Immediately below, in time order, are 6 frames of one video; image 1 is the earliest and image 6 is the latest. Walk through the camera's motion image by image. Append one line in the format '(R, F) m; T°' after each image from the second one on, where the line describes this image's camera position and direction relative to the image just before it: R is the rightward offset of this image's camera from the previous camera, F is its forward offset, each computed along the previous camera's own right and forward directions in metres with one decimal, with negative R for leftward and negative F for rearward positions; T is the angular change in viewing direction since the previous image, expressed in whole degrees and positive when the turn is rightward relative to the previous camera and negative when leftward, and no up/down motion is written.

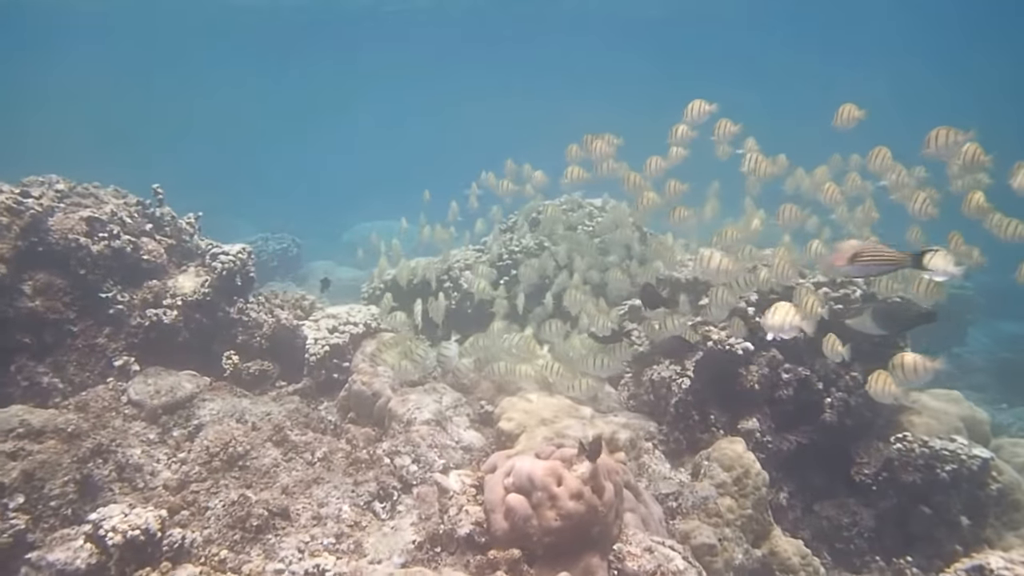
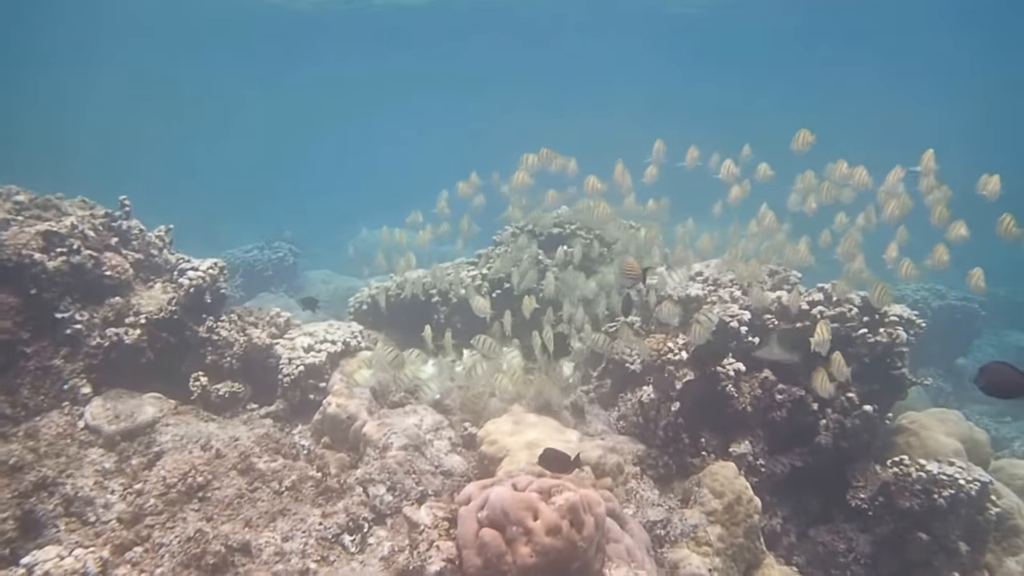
(+0.1, +0.3) m; +1°
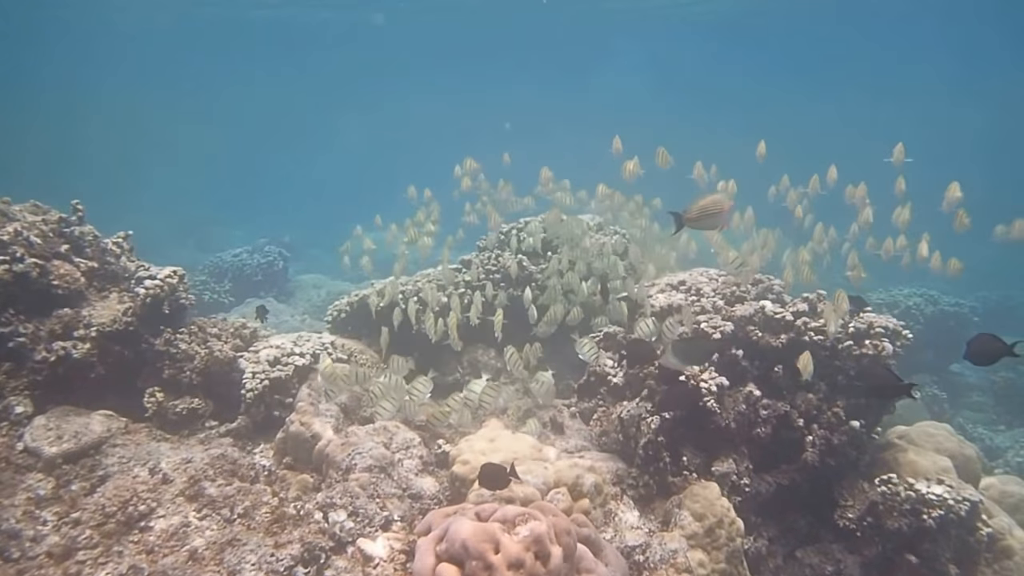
(+0.2, +0.3) m; 0°
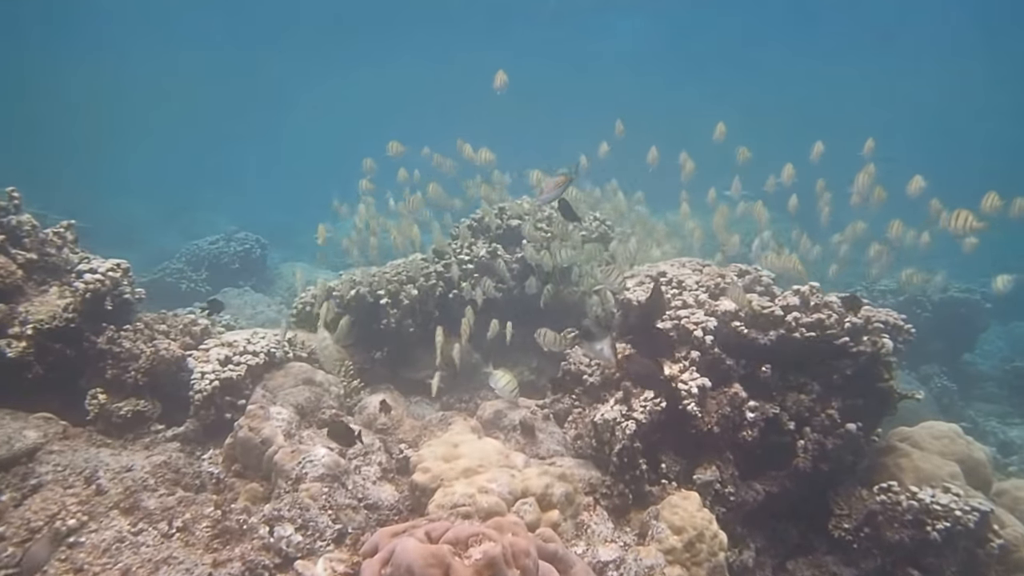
(+0.4, +0.5) m; -1°
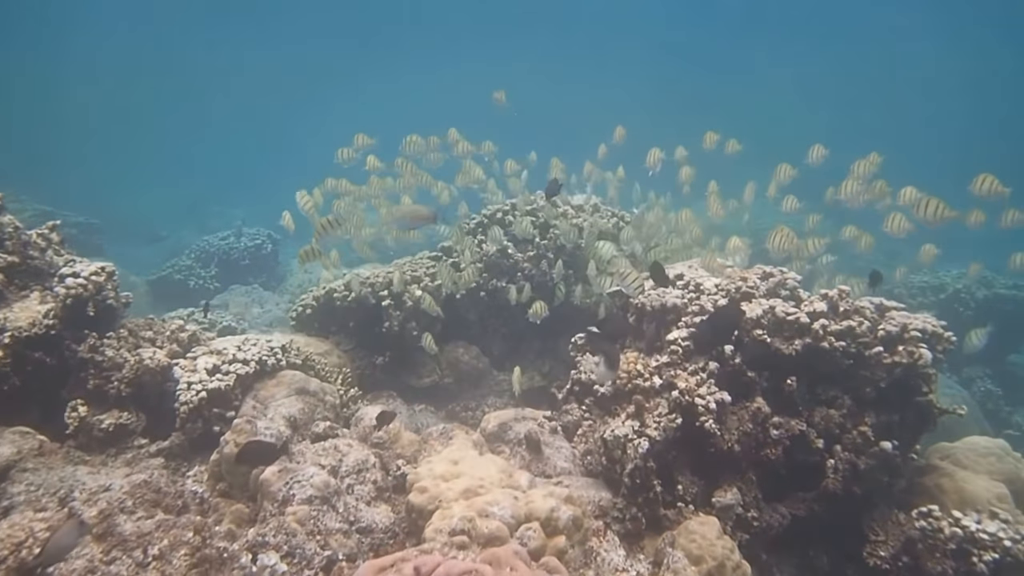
(+0.1, +0.4) m; -2°
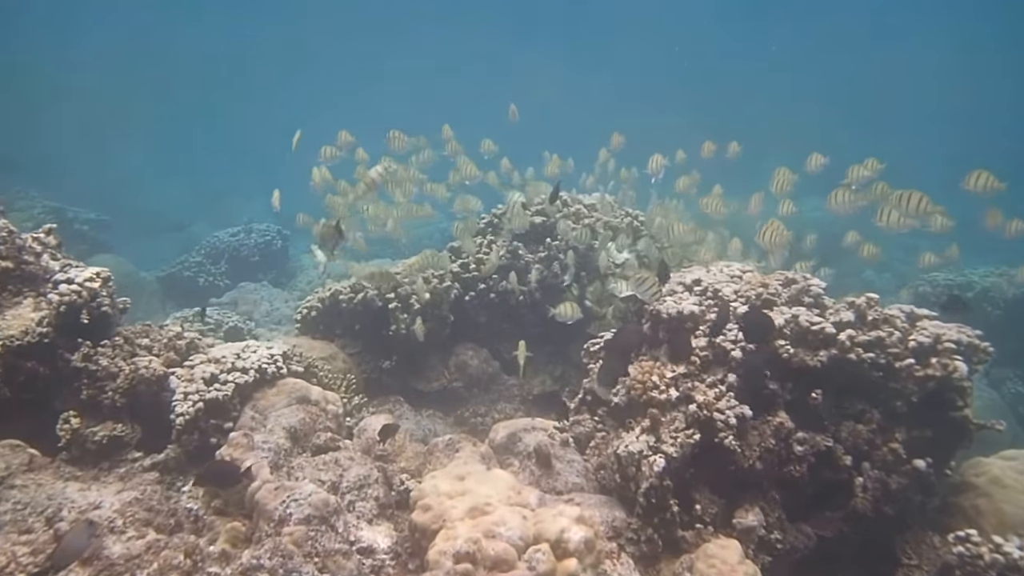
(0.0, +0.3) m; -1°
